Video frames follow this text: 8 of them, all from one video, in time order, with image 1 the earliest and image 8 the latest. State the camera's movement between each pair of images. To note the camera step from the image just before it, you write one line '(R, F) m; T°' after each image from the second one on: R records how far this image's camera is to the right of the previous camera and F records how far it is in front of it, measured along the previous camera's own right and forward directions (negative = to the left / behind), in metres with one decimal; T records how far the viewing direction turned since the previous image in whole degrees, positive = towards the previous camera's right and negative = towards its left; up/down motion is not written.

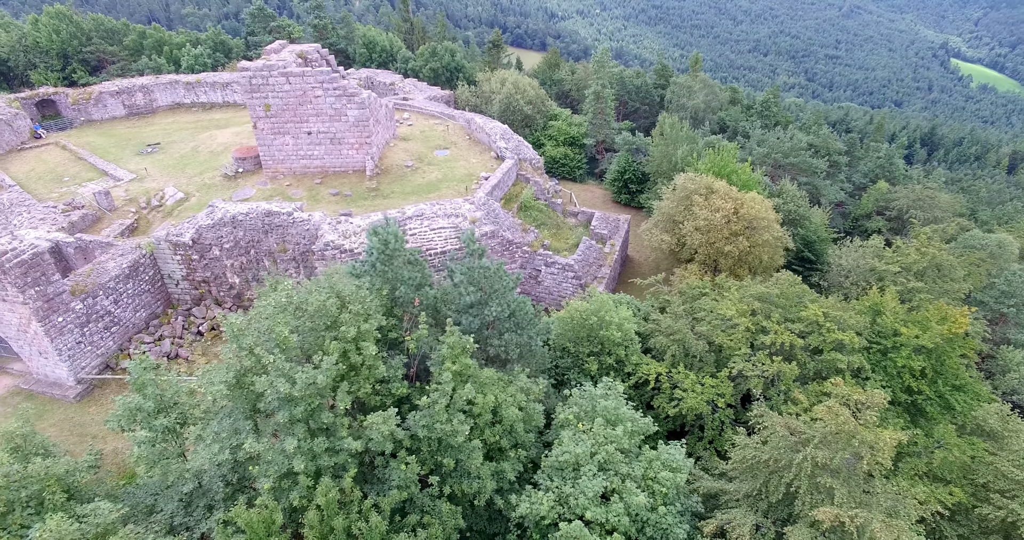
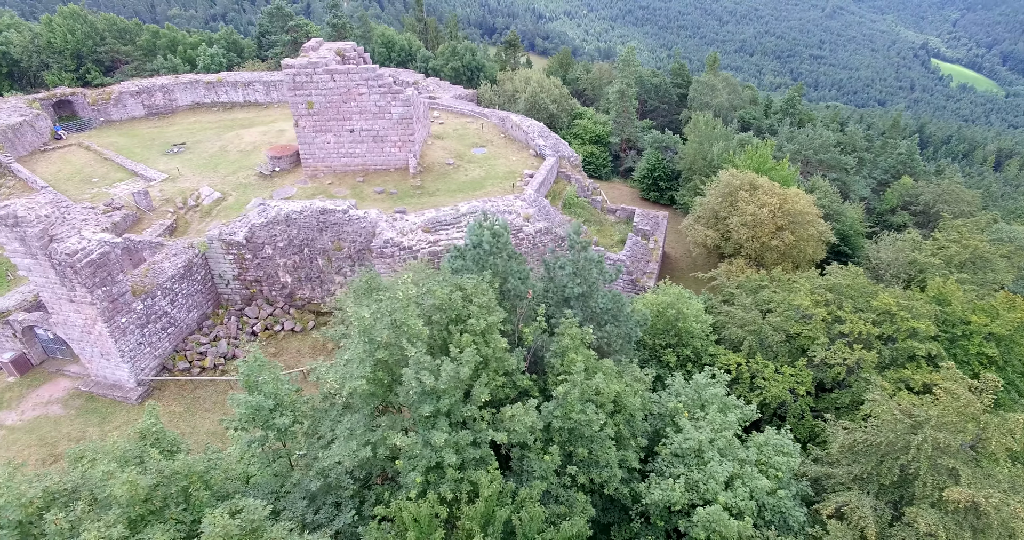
(-1.9, 0.0) m; +1°
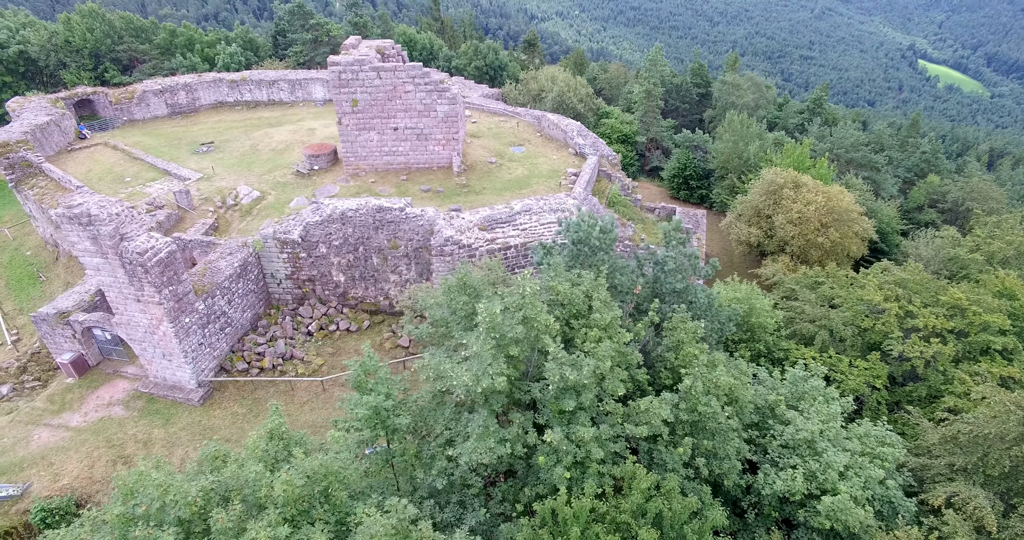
(-1.8, 0.0) m; +1°
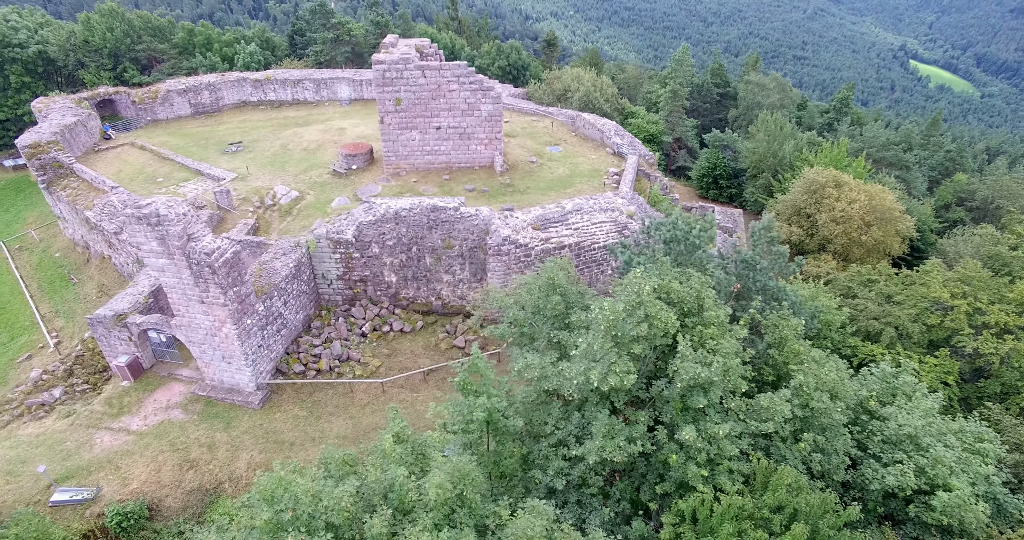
(-1.6, +0.1) m; +1°
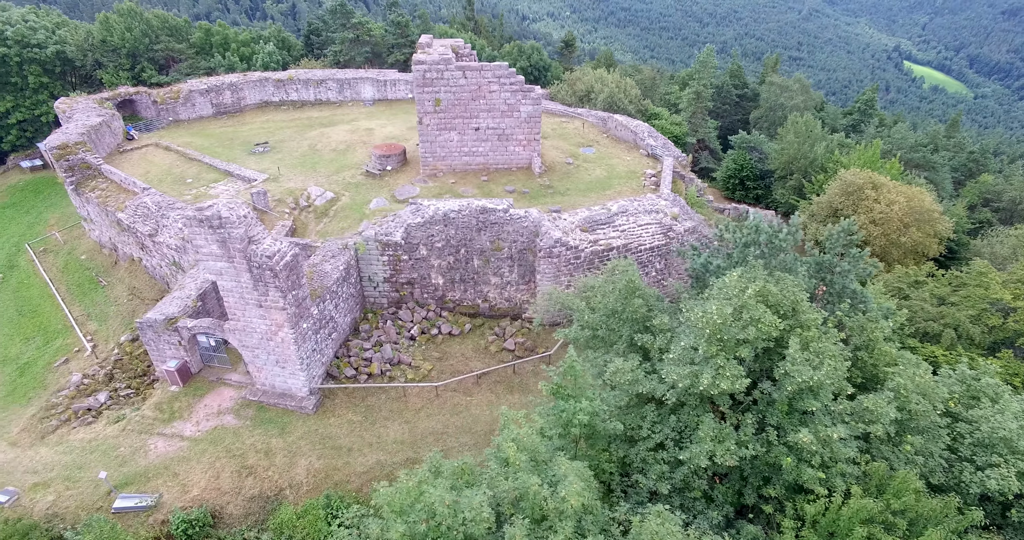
(-1.4, +0.1) m; +1°
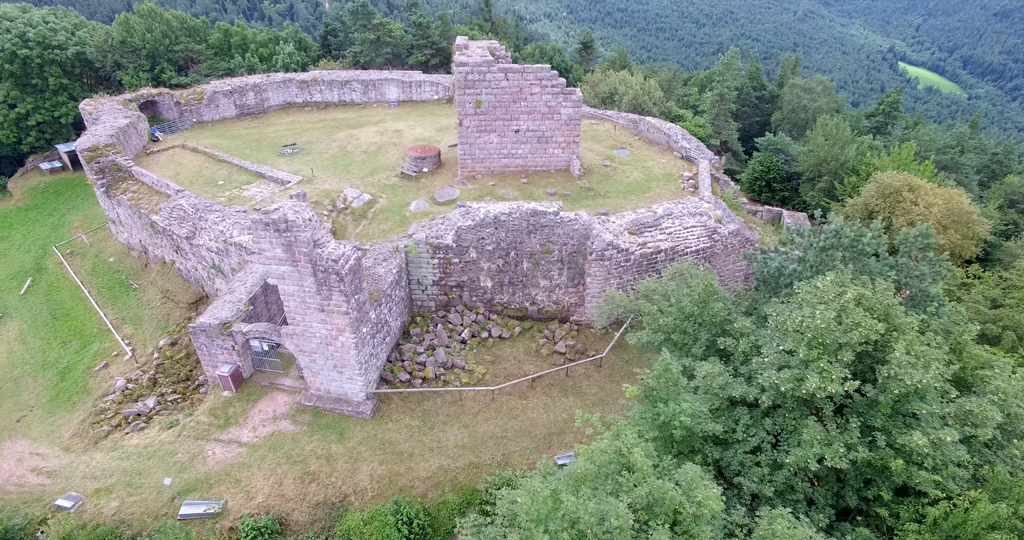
(-1.4, +0.1) m; +1°
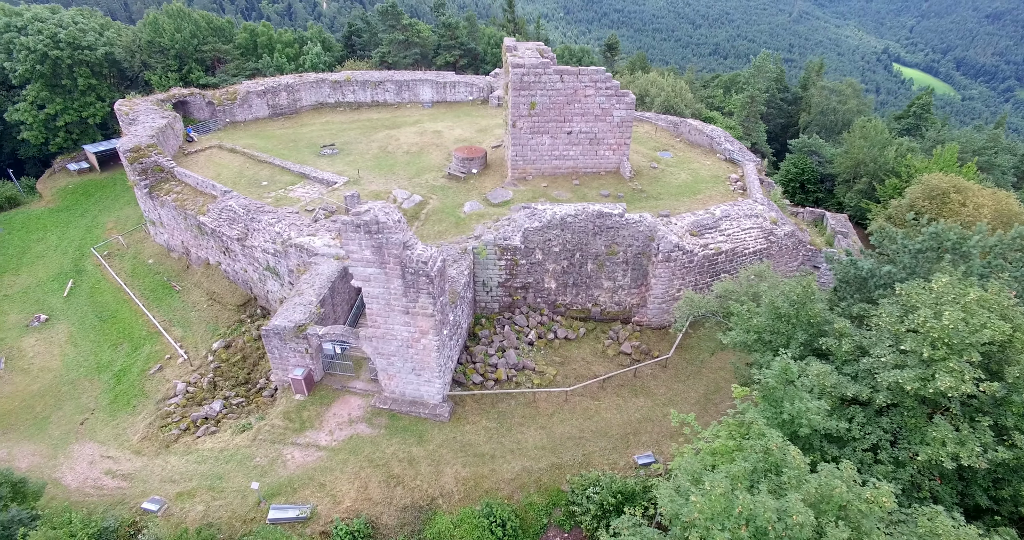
(-1.9, 0.0) m; +1°
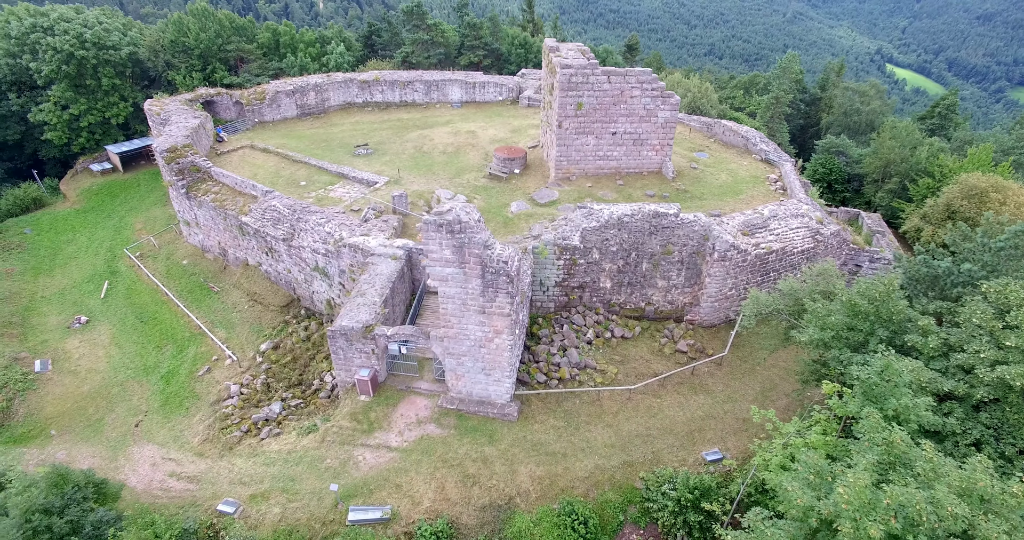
(-1.7, 0.0) m; +1°
